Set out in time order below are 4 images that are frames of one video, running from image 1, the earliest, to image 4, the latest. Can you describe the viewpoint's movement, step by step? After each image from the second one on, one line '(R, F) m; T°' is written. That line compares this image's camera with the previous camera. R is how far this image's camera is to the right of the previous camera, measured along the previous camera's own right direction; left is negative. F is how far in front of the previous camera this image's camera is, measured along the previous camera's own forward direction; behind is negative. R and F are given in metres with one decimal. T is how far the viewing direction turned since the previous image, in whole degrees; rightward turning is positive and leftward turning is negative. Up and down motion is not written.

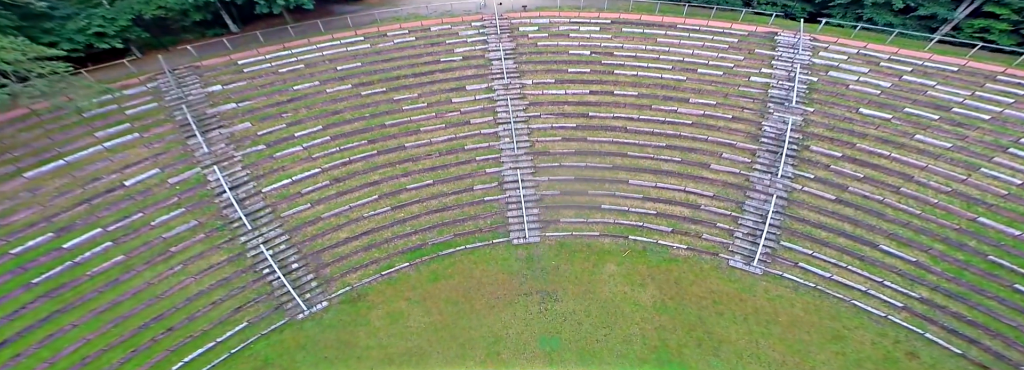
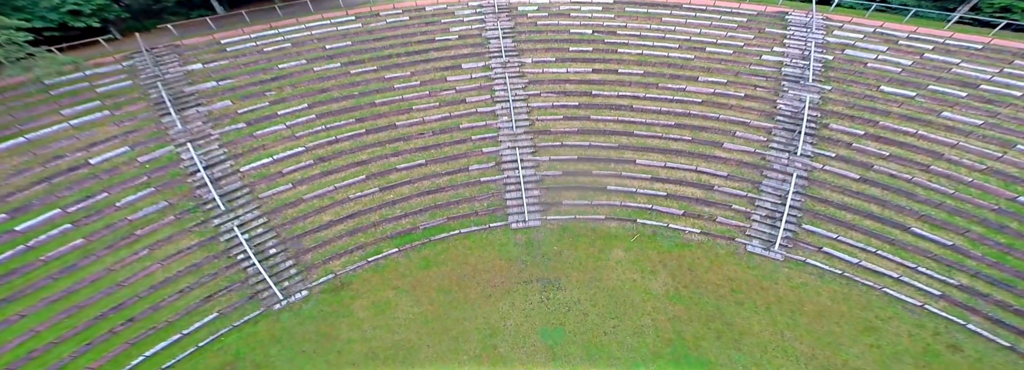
(0.0, +3.3) m; 0°
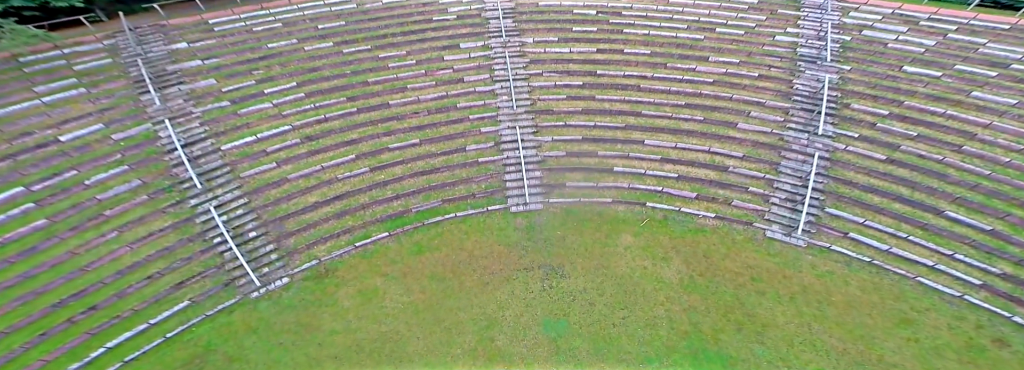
(+0.1, +2.7) m; 0°
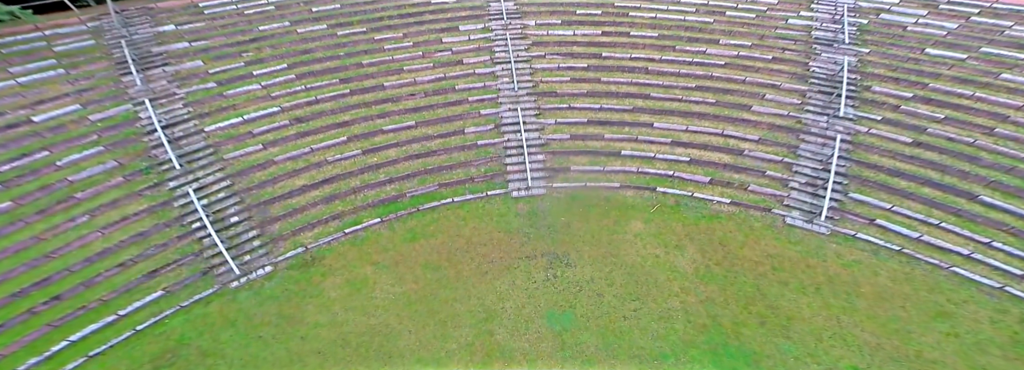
(0.0, +2.2) m; 0°
